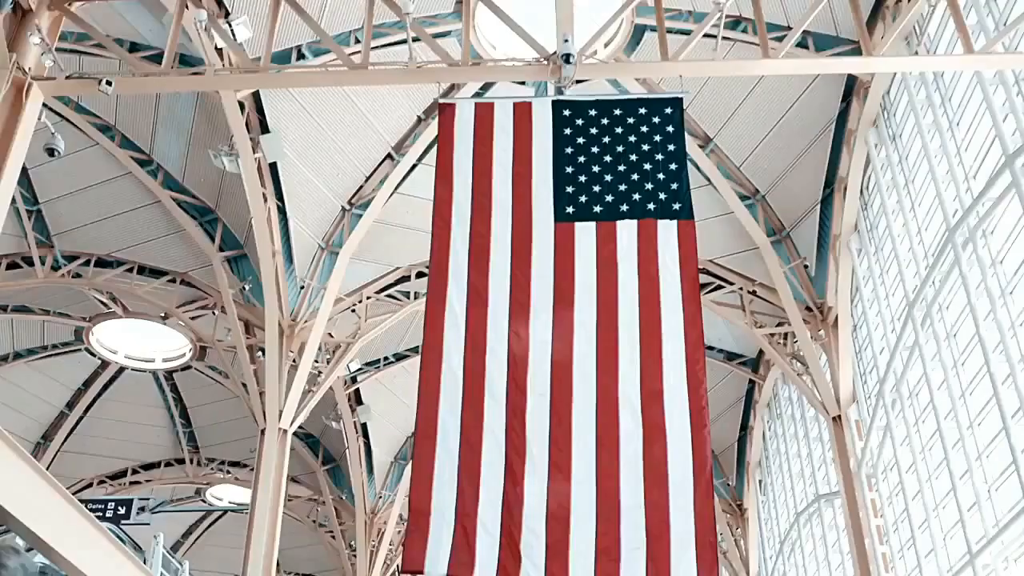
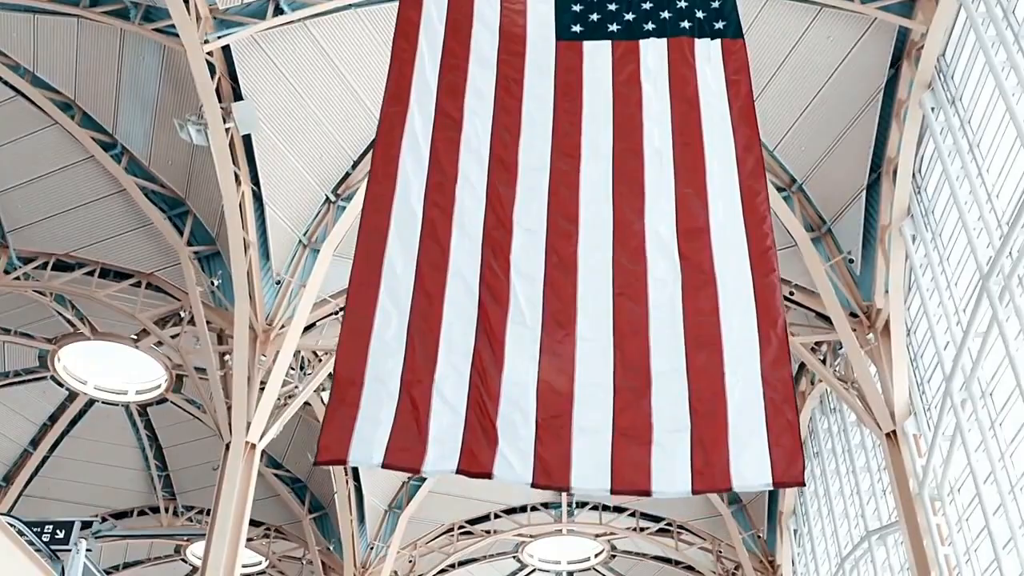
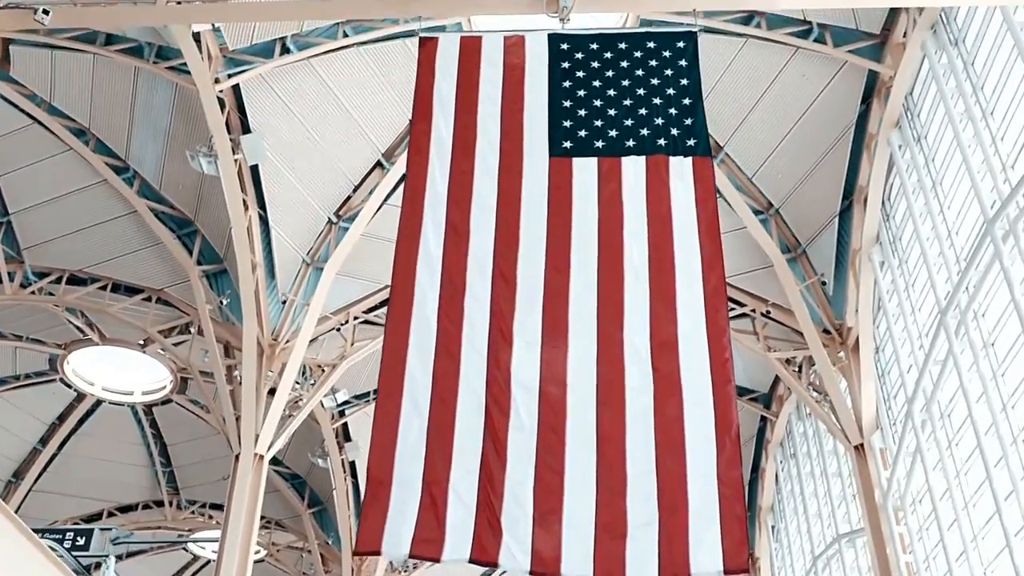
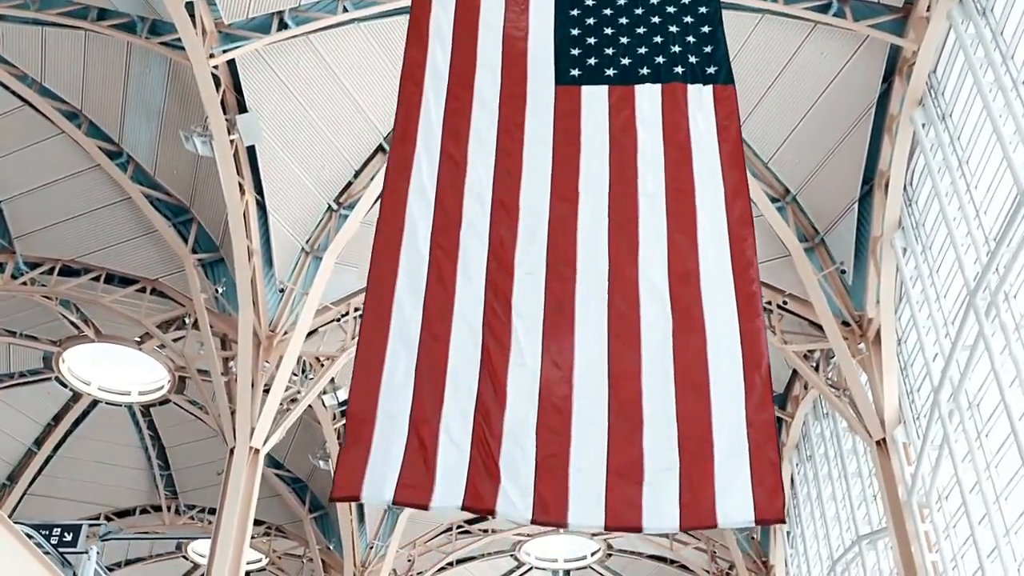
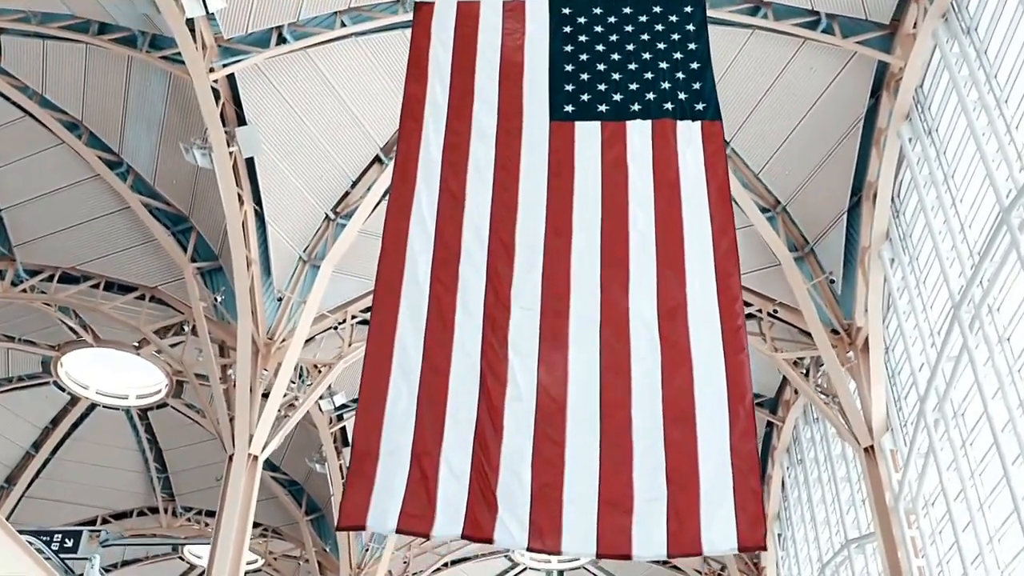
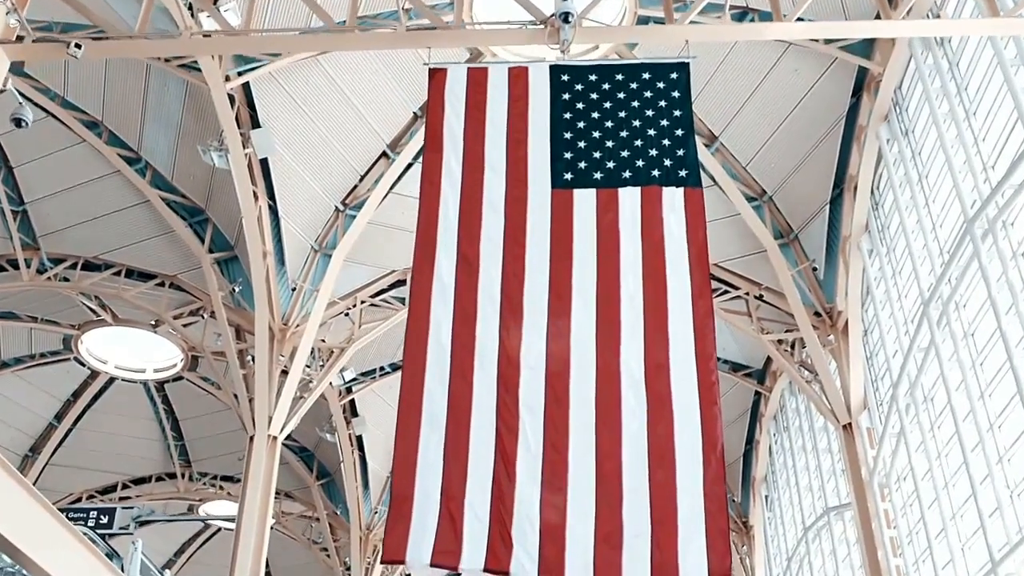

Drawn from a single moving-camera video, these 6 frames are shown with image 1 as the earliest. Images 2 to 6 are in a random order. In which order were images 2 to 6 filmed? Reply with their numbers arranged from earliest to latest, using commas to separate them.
6, 3, 5, 4, 2
